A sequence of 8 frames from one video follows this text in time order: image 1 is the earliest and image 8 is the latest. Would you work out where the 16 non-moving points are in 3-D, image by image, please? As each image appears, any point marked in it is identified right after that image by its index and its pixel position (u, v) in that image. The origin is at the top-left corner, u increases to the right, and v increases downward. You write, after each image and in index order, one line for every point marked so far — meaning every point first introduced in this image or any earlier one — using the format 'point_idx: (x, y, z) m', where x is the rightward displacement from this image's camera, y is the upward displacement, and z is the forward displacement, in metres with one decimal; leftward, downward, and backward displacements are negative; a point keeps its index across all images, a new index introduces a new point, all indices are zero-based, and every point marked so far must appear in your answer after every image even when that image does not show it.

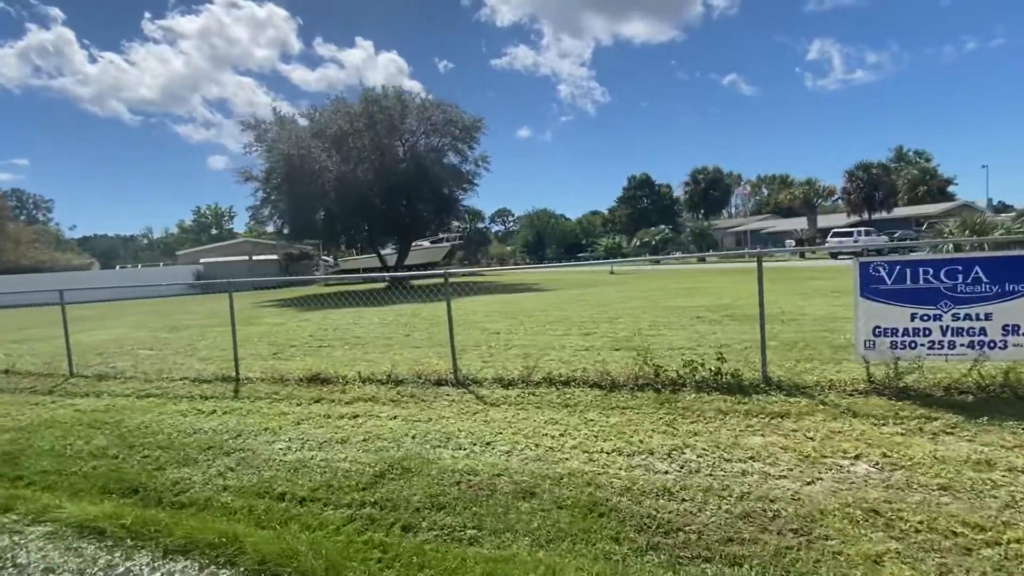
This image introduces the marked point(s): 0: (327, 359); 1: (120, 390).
0: (-2.5, -1.0, +7.8) m
1: (-4.7, -1.2, +6.9) m
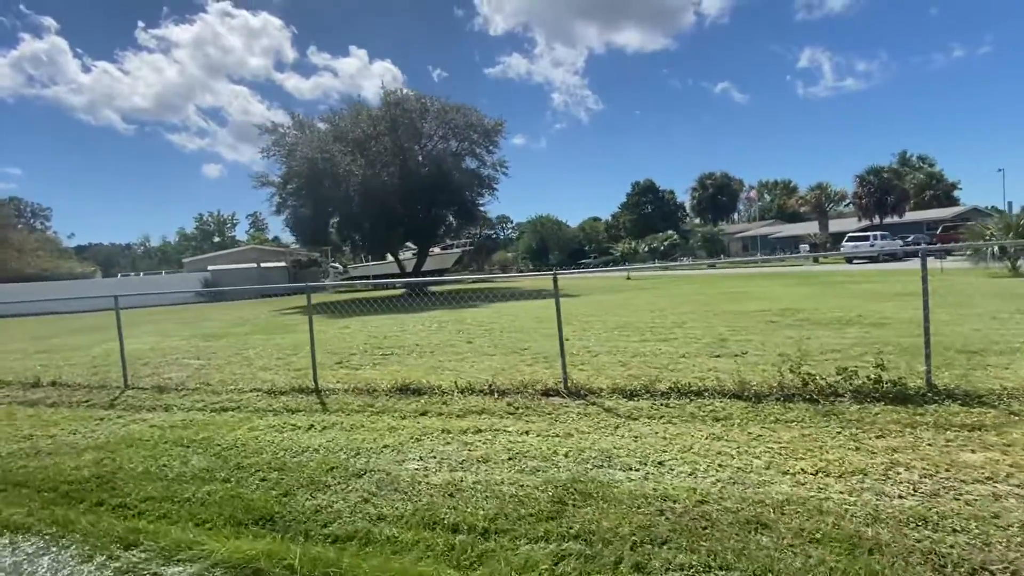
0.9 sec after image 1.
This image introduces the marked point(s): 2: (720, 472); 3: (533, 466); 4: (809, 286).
0: (-1.4, -1.0, +7.3) m
1: (-3.6, -1.3, +6.3) m
2: (+1.3, -1.2, +3.6) m
3: (+0.1, -1.2, +3.9) m
4: (+9.1, +0.1, +17.6) m
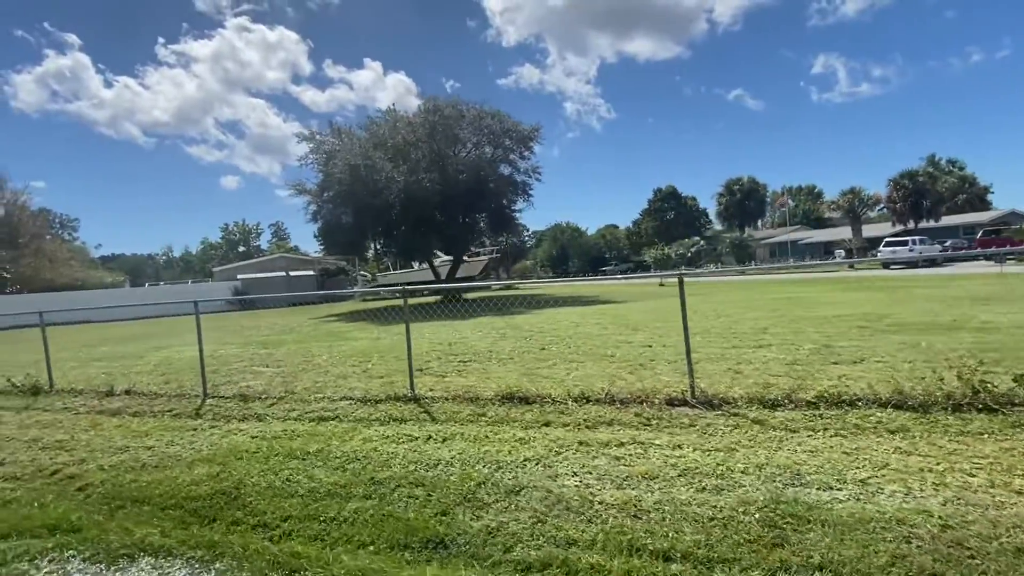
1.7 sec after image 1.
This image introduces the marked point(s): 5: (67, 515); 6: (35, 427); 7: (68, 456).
0: (-0.2, -1.1, +6.9) m
1: (-2.4, -1.3, +6.0) m
2: (+2.4, -1.1, +3.2) m
3: (+1.2, -1.2, +3.5) m
4: (+10.5, -0.1, +17.0) m
5: (-3.0, -1.5, +3.8) m
6: (-5.2, -1.5, +6.2) m
7: (-4.0, -1.5, +5.2) m
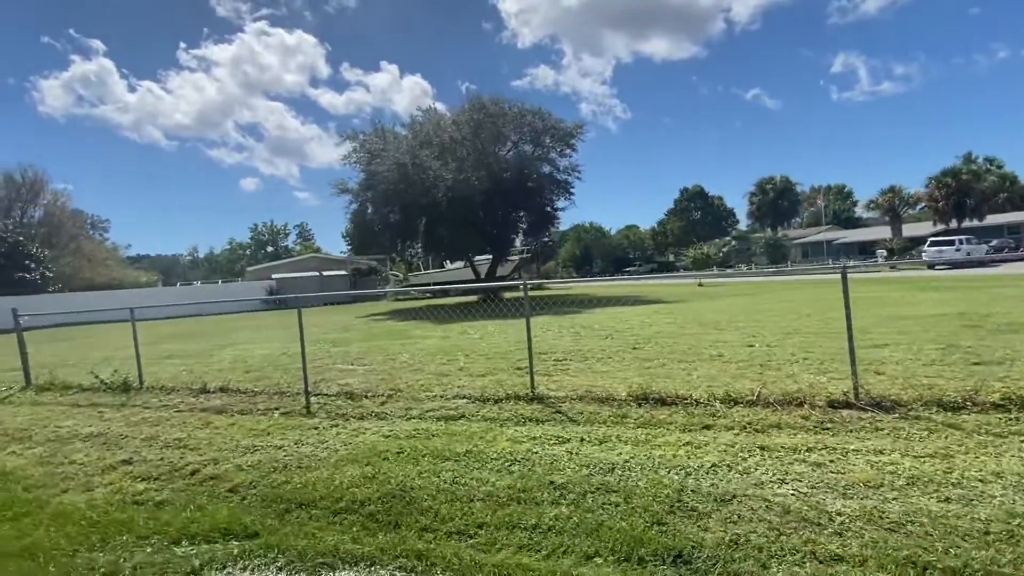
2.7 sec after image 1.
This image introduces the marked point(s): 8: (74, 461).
0: (+1.1, -1.0, +6.7) m
1: (-1.1, -1.3, +5.8) m
2: (+3.6, -1.1, +2.8) m
3: (+2.4, -1.1, +3.2) m
4: (+12.1, 0.0, +16.5) m
5: (-1.7, -1.5, +3.6) m
6: (-3.9, -1.5, +6.1) m
7: (-2.7, -1.4, +5.0) m
8: (-3.9, -1.5, +5.1) m
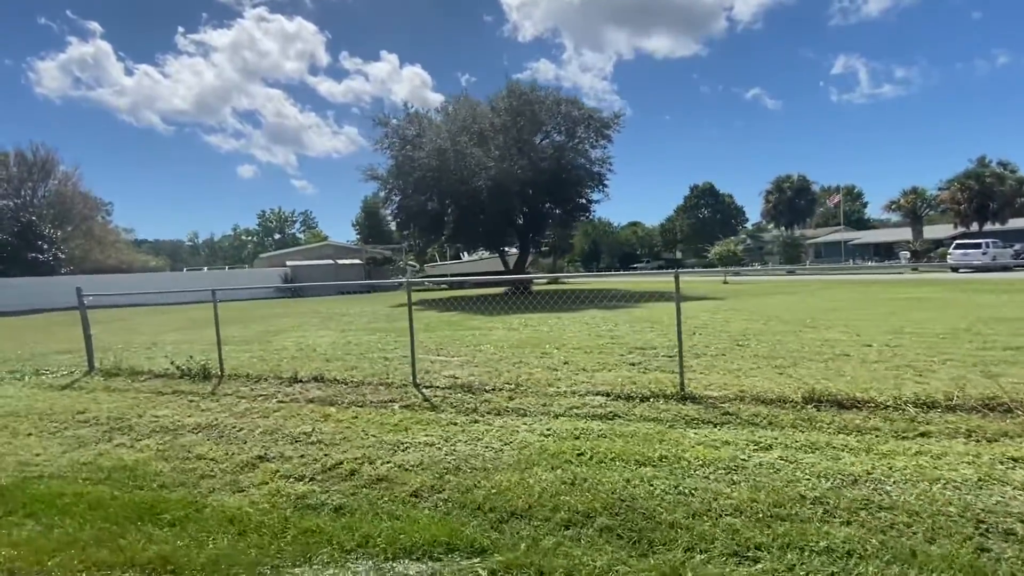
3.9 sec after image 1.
0: (+2.5, -0.9, +6.2) m
1: (+0.3, -1.1, +5.3) m
2: (+5.0, -1.1, +2.4) m
3: (+3.8, -1.1, +2.7) m
4: (+13.4, -0.1, +16.1) m
5: (-0.4, -1.3, +3.2) m
6: (-2.5, -1.3, +5.6) m
7: (-1.3, -1.3, +4.5) m
8: (-2.5, -1.3, +4.6) m
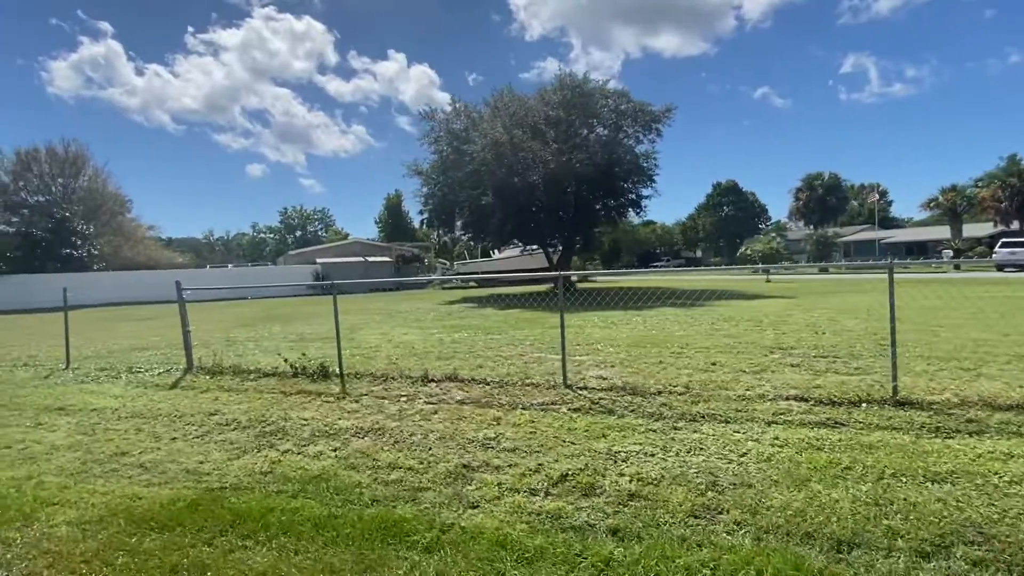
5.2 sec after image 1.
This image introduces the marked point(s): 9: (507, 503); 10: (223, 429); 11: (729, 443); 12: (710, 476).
0: (+4.1, -0.9, +5.7) m
1: (+1.9, -1.1, +4.8) m
2: (+6.6, -1.0, +1.8) m
3: (+5.4, -1.1, +2.2) m
4: (+15.2, -0.1, +15.4) m
5: (+1.3, -1.3, +2.7) m
6: (-0.9, -1.2, +5.1) m
7: (+0.3, -1.2, +4.0) m
8: (-0.9, -1.3, +4.2) m
9: (0.0, -1.3, +3.4) m
10: (-2.6, -1.3, +5.2) m
11: (+1.6, -1.1, +4.2) m
12: (+1.2, -1.2, +3.6) m
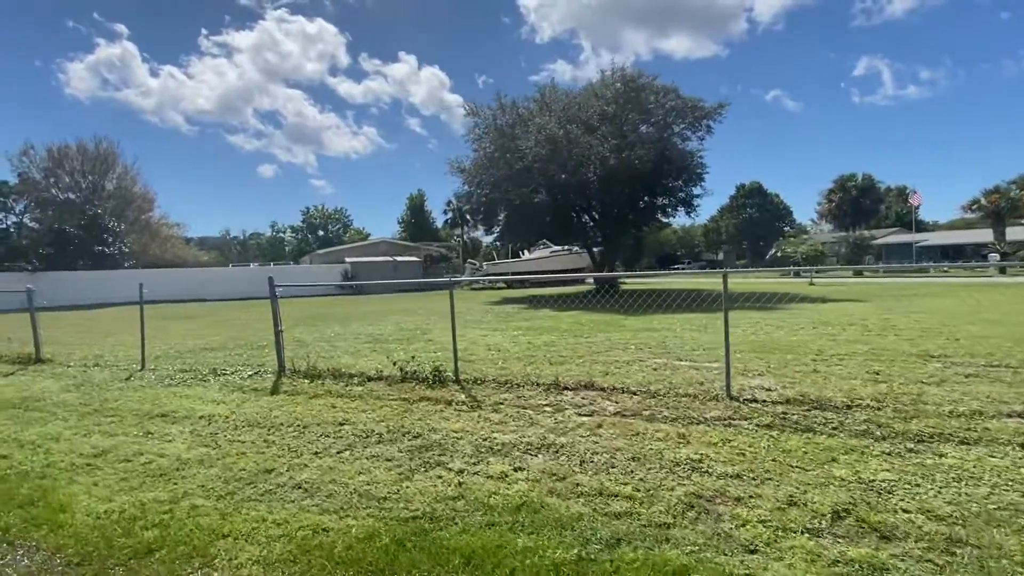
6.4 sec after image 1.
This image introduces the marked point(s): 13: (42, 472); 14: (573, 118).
0: (+5.6, -0.9, +5.0) m
1: (+3.3, -1.1, +4.2) m
2: (+8.0, -1.1, +1.1) m
3: (+6.8, -1.1, +1.5) m
4: (+16.8, -0.2, +14.6) m
5: (+2.7, -1.3, +2.0) m
6: (+0.6, -1.2, +4.5) m
7: (+1.7, -1.2, +3.4) m
8: (+0.5, -1.3, +3.5) m
9: (+1.4, -1.3, +2.8) m
10: (-1.2, -1.2, +4.6) m
11: (+3.0, -1.1, +3.6) m
12: (+2.6, -1.2, +3.0) m
13: (-3.6, -1.4, +4.4) m
14: (+1.8, +5.9, +19.9) m
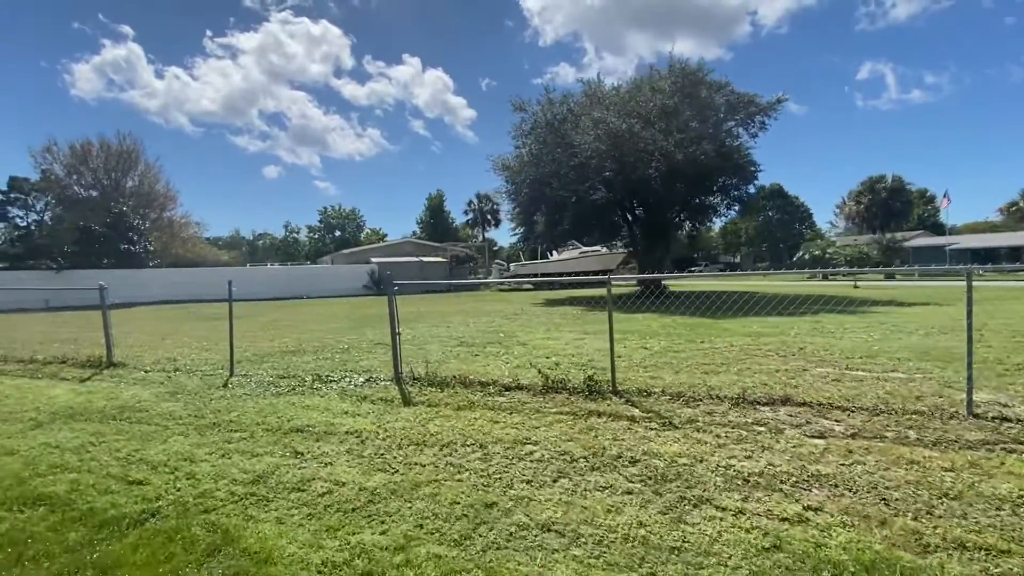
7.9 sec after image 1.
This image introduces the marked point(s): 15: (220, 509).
0: (+7.2, -0.9, +4.2) m
1: (+4.9, -1.1, +3.4) m
2: (+9.6, -1.1, +0.3) m
3: (+8.4, -1.1, +0.7) m
4: (+18.5, -0.3, +13.7) m
5: (+4.3, -1.2, +1.3) m
6: (+2.2, -1.2, +3.8) m
7: (+3.3, -1.2, +2.6) m
8: (+2.1, -1.2, +2.8) m
9: (+3.0, -1.3, +2.1) m
10: (+0.4, -1.2, +3.9) m
11: (+4.6, -1.1, +2.8) m
12: (+4.2, -1.2, +2.2) m
13: (-2.0, -1.4, +3.7) m
14: (+3.5, +5.8, +19.2) m
15: (-1.8, -1.4, +3.6) m
